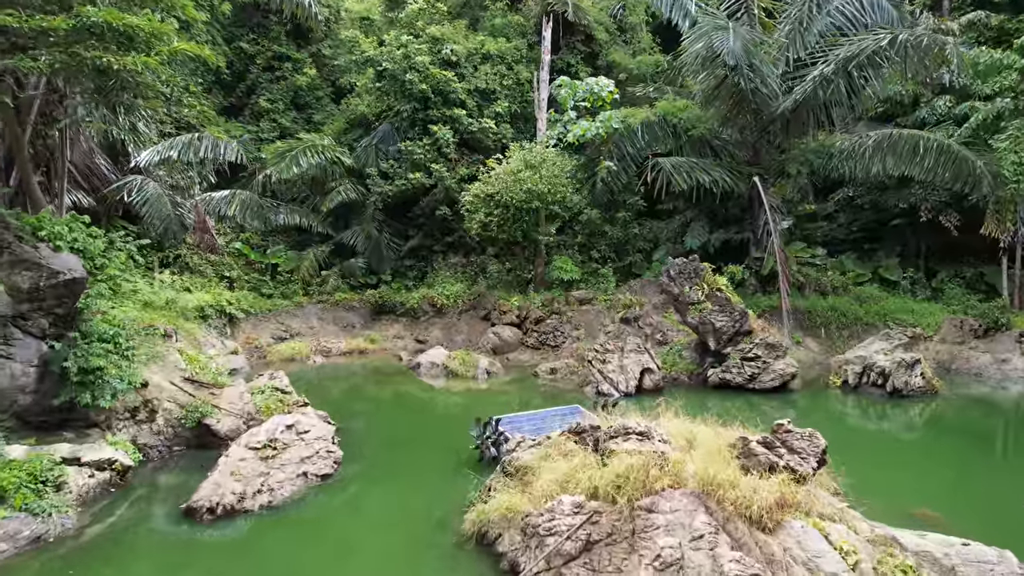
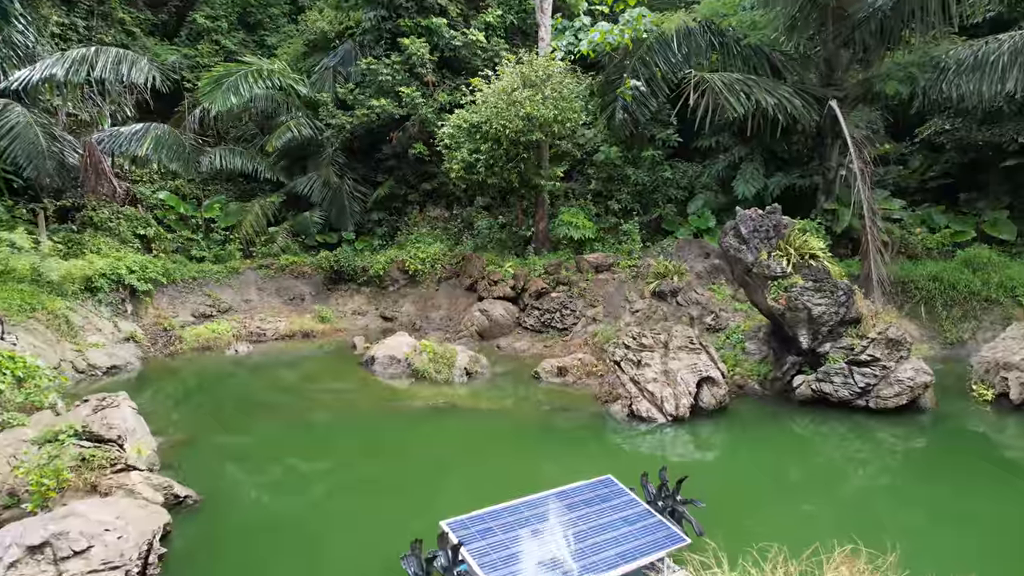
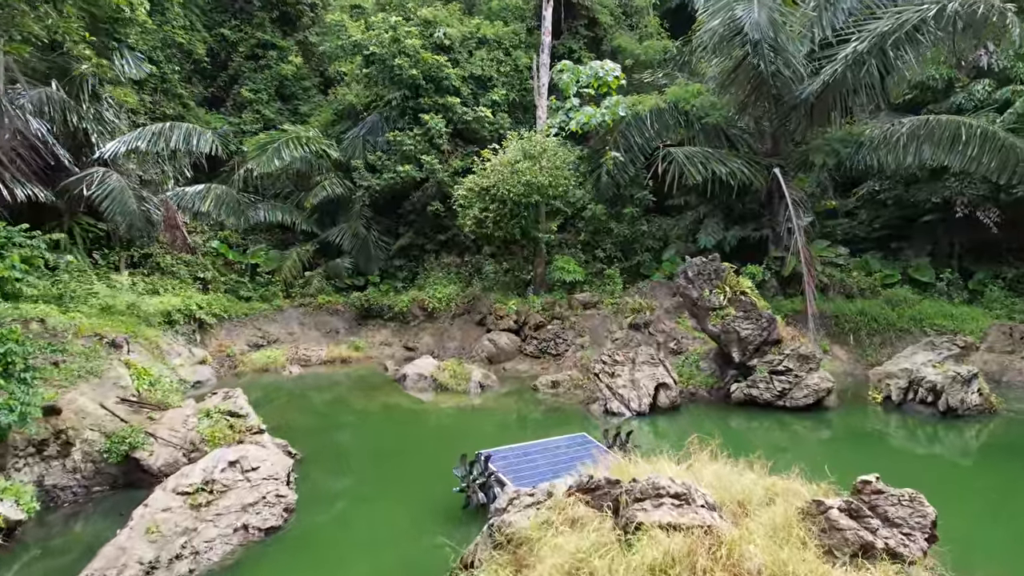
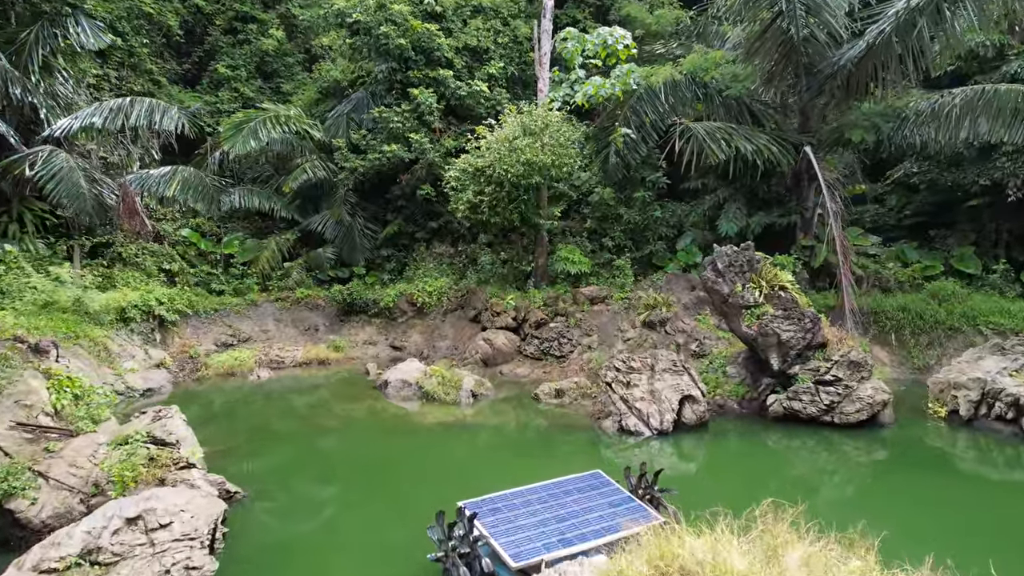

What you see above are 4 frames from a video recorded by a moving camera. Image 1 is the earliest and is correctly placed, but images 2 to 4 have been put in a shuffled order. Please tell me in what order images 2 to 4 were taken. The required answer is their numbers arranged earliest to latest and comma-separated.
3, 4, 2
